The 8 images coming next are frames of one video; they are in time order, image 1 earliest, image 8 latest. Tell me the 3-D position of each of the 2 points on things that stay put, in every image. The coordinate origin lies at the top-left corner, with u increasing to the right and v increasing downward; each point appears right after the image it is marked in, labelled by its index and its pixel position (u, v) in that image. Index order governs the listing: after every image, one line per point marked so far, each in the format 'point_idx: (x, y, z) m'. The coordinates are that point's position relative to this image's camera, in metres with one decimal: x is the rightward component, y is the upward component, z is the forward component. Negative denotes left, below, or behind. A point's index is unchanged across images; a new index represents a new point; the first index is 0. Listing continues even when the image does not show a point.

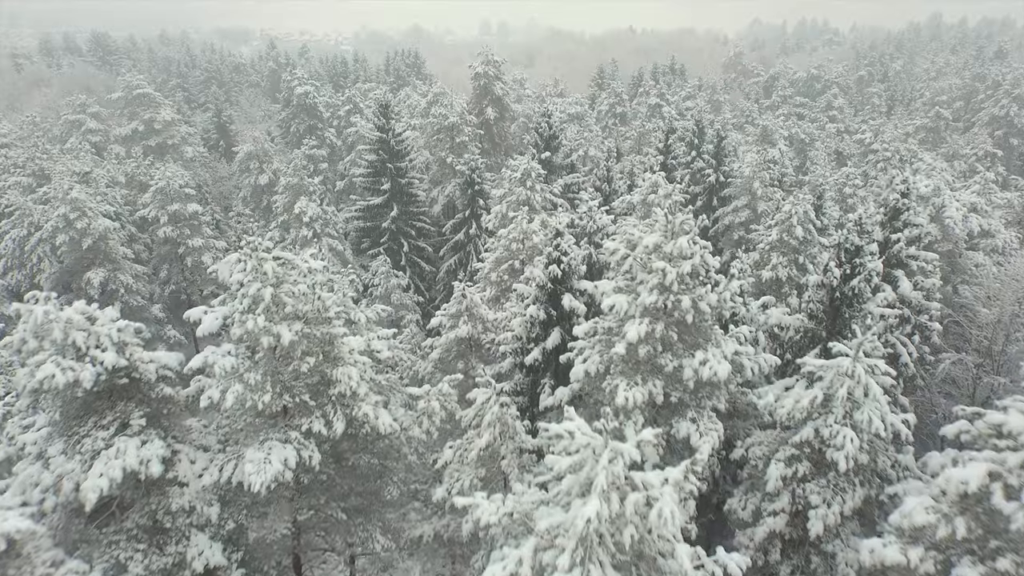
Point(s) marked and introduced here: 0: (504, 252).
0: (-0.2, +0.8, +18.3) m
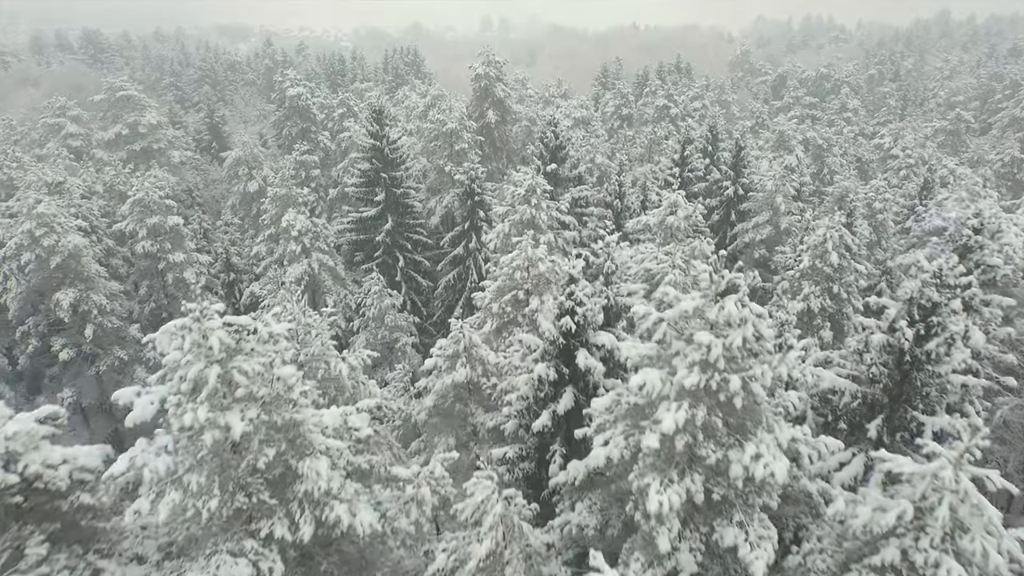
0: (-0.1, +0.1, +16.6) m
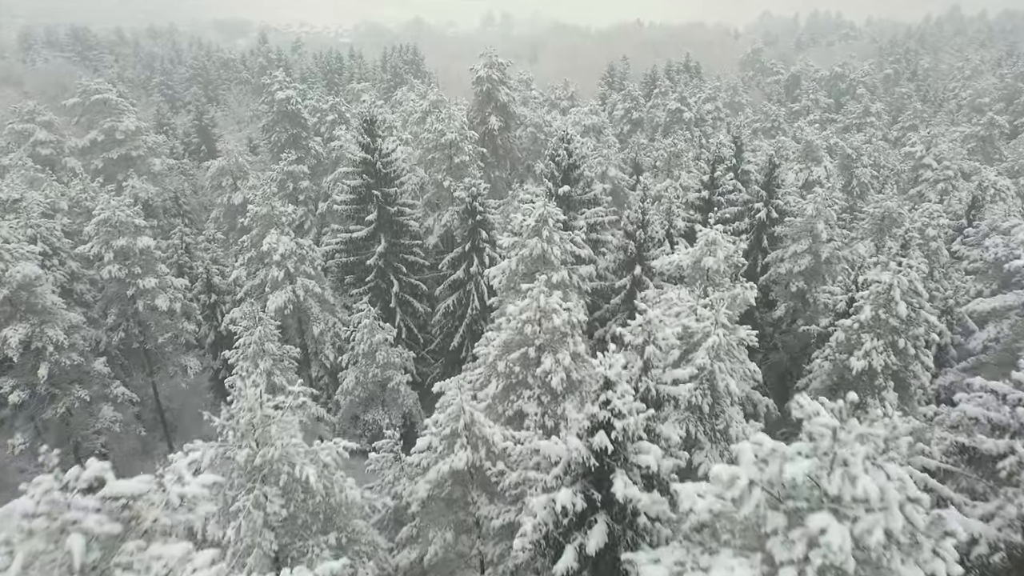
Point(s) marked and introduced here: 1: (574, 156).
0: (0.0, -0.8, +14.0) m
1: (+1.6, +3.3, +19.5) m
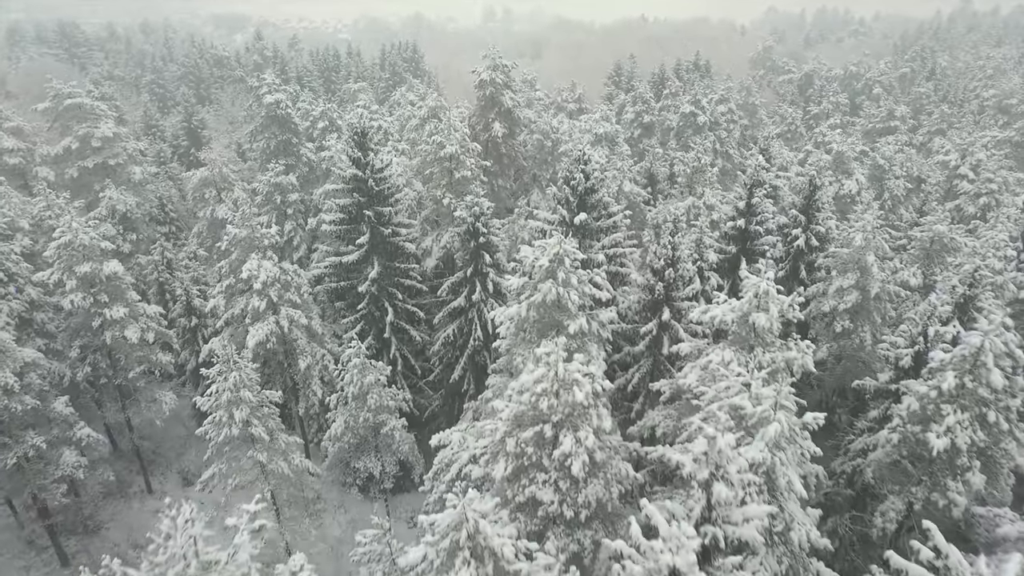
0: (+0.2, -1.8, +11.7) m
1: (+1.7, +2.4, +17.1) m
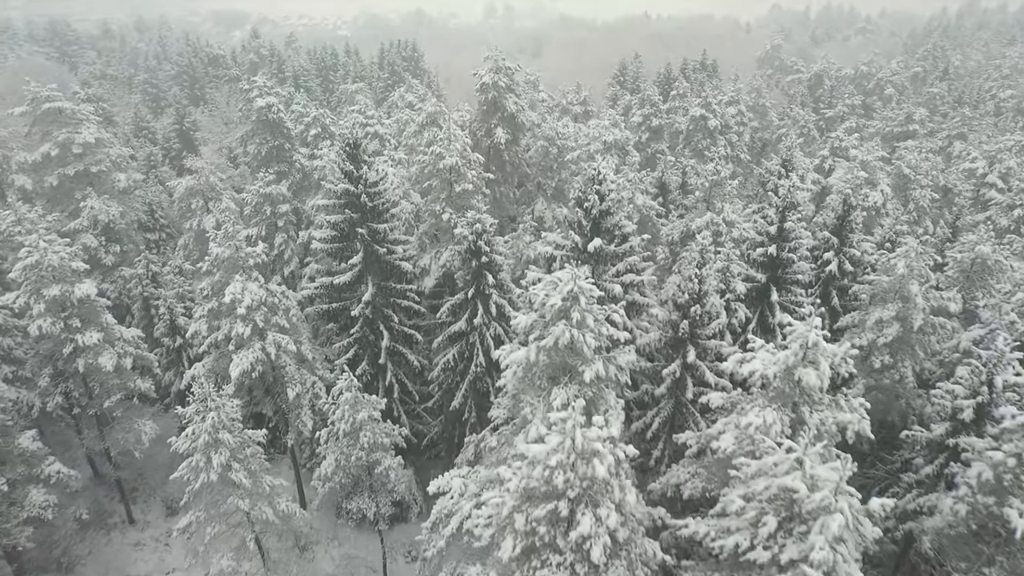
0: (+0.3, -2.4, +10.0) m
1: (+1.9, +1.7, +15.5) m
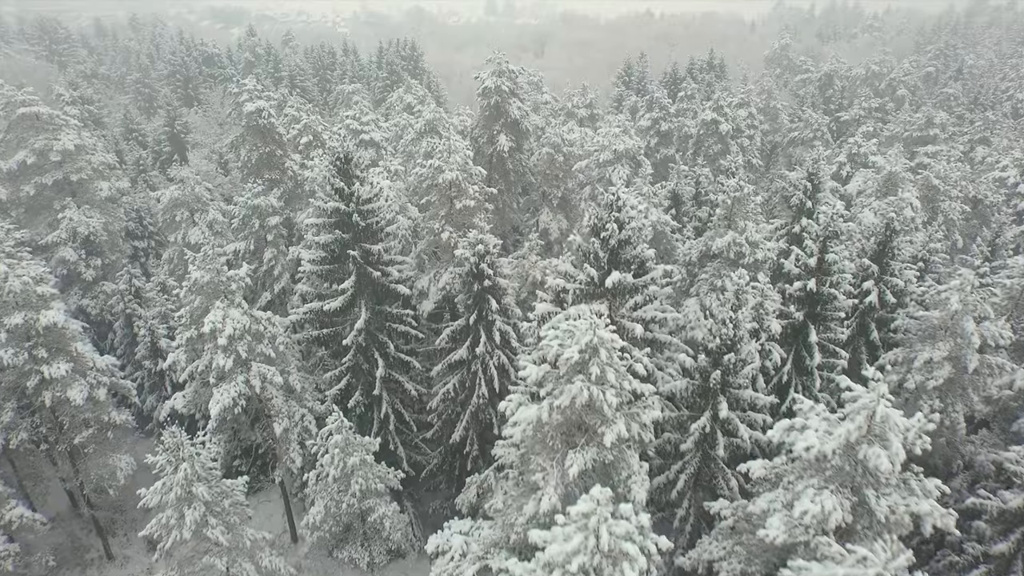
0: (+0.5, -3.1, +8.4) m
1: (+2.0, +1.0, +13.8) m
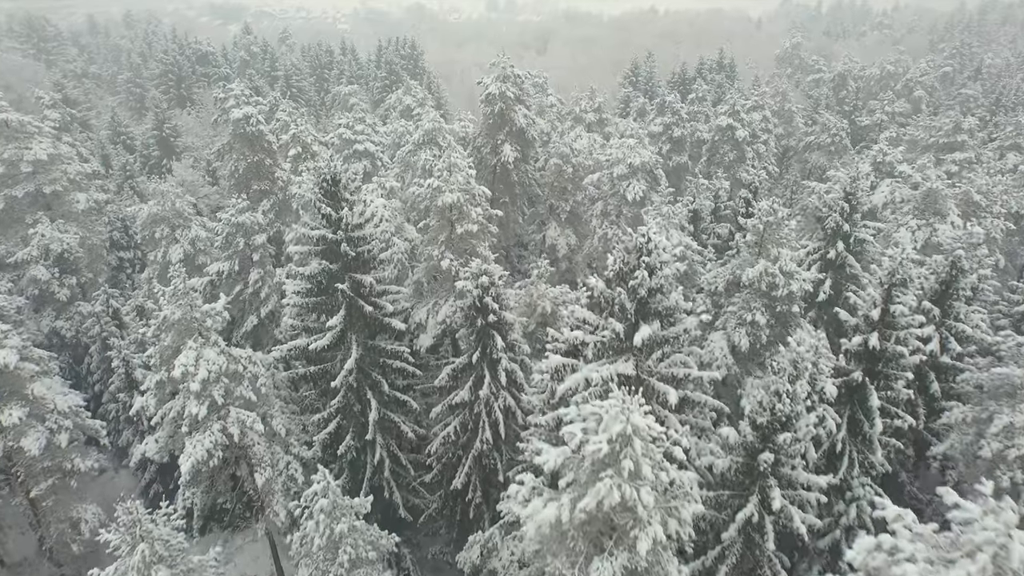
0: (+0.6, -4.0, +6.4) m
1: (+2.2, +0.2, +11.8) m
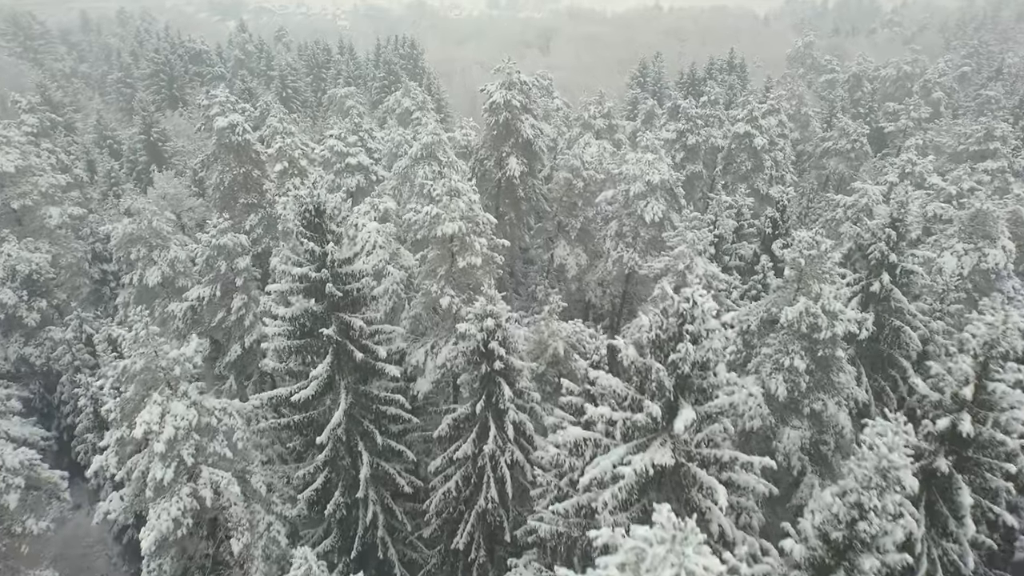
0: (+0.8, -4.9, +4.4) m
1: (+2.3, -0.7, +9.7) m
